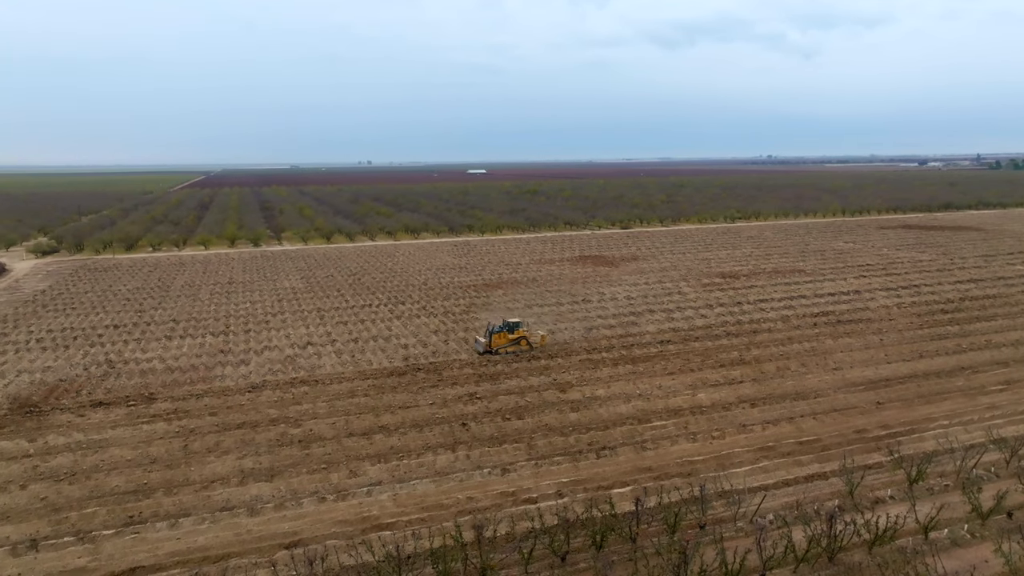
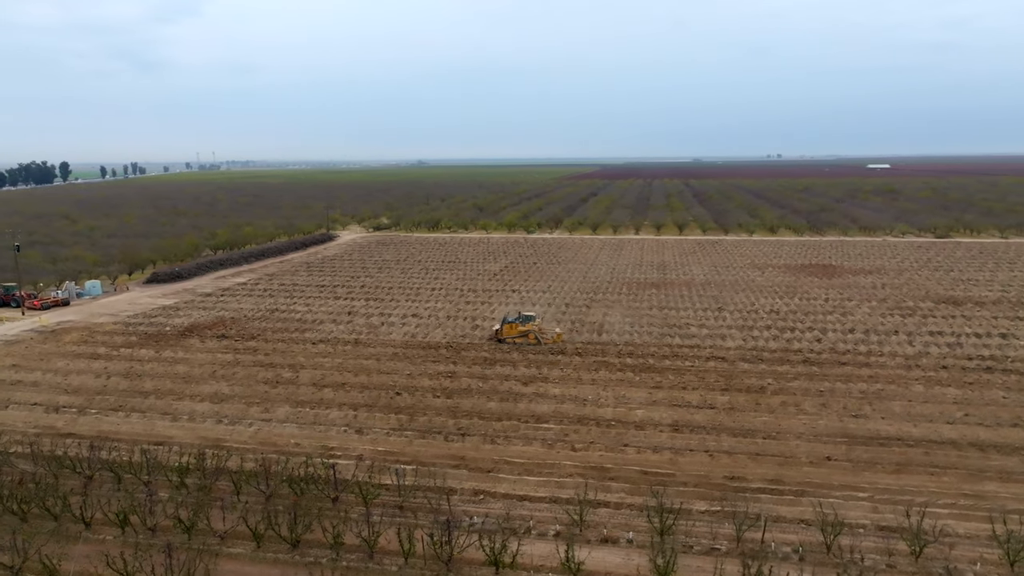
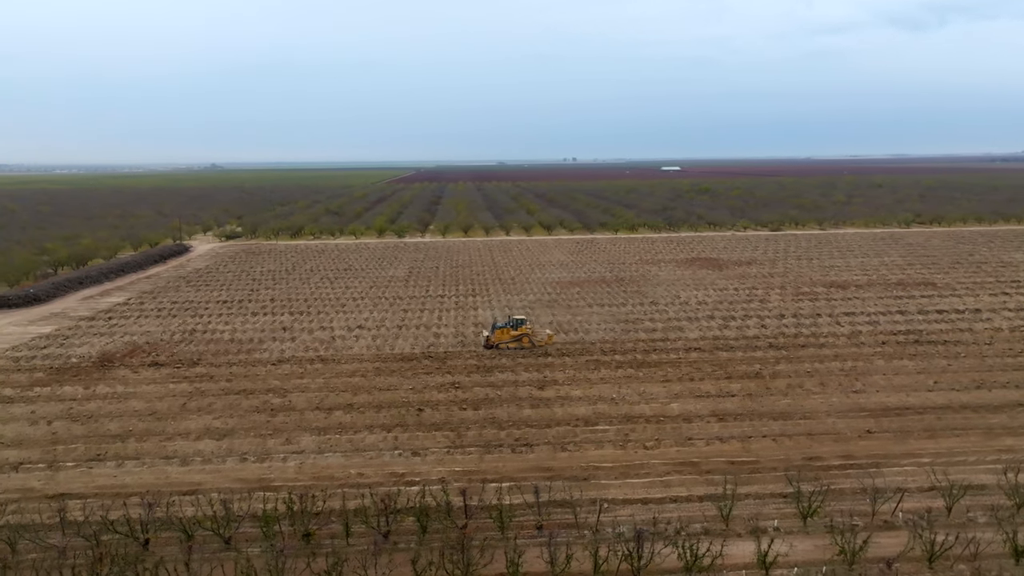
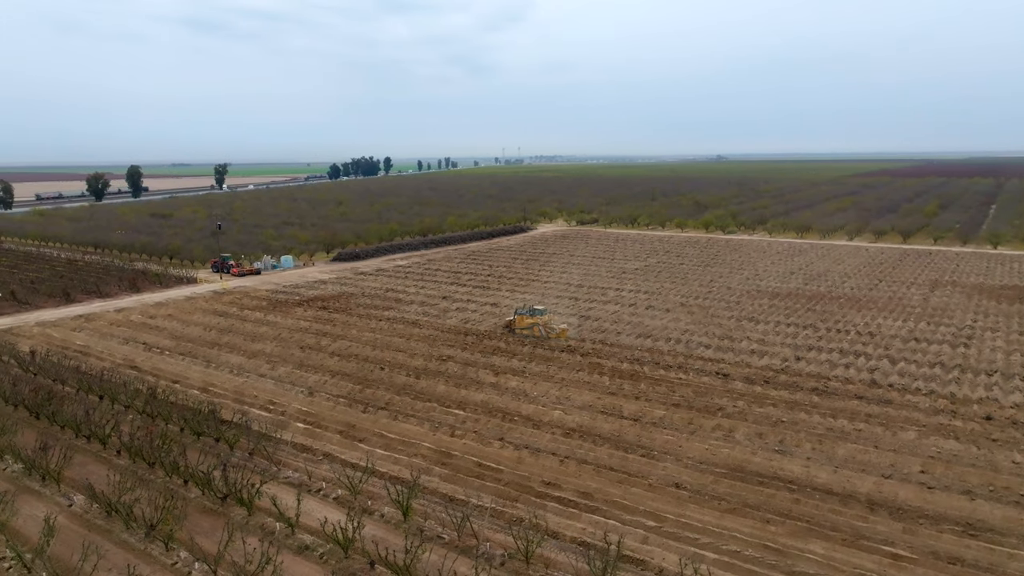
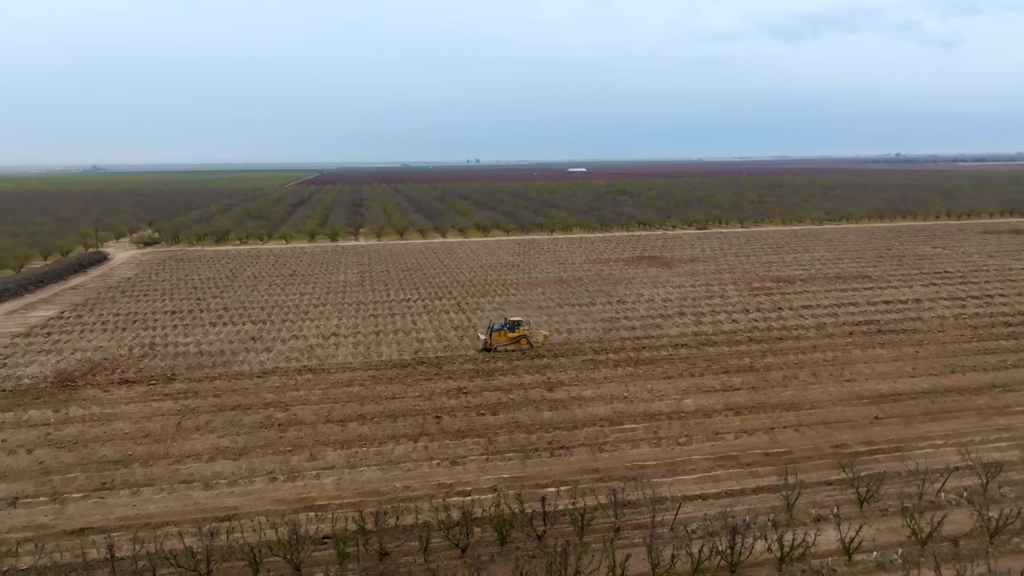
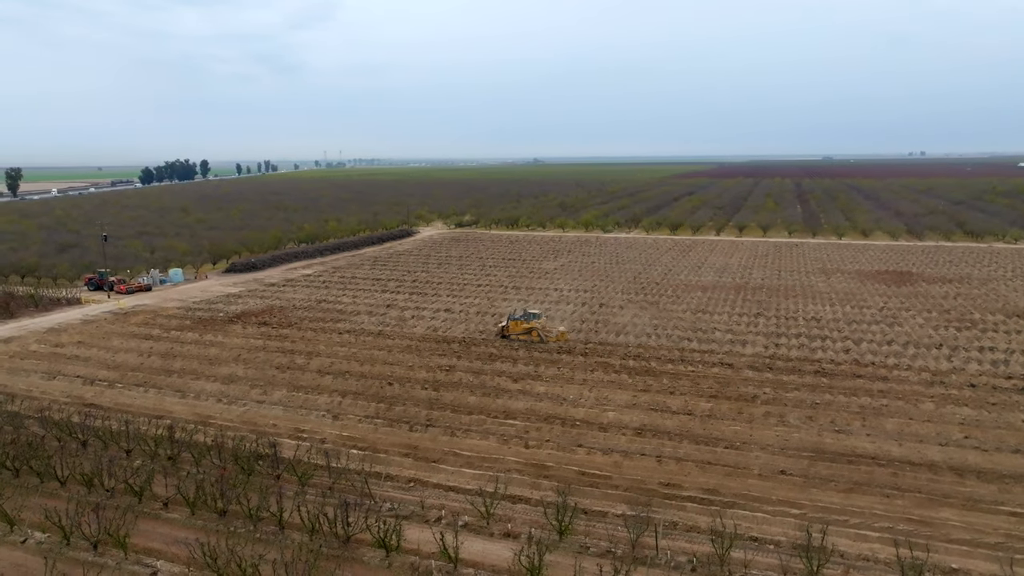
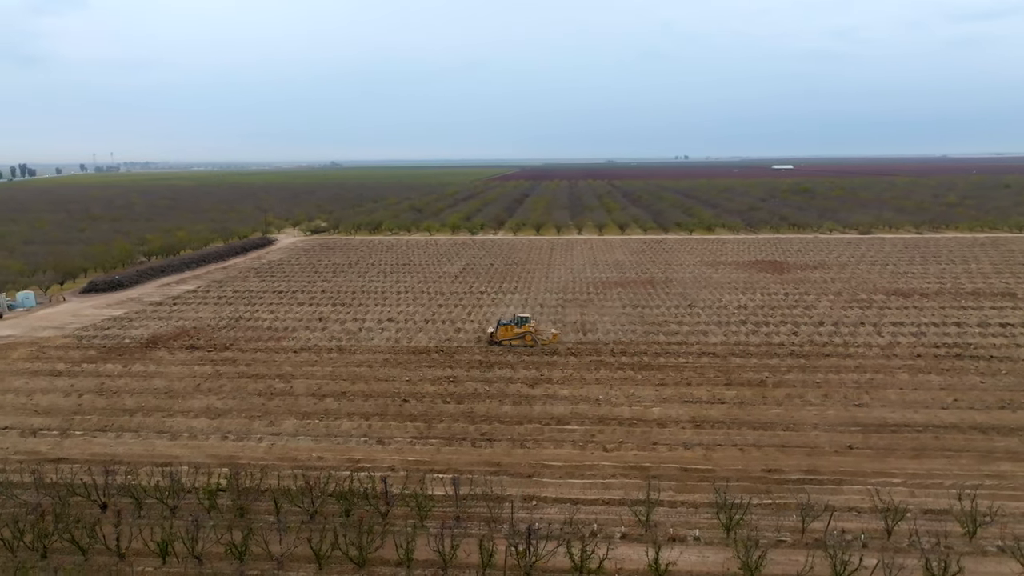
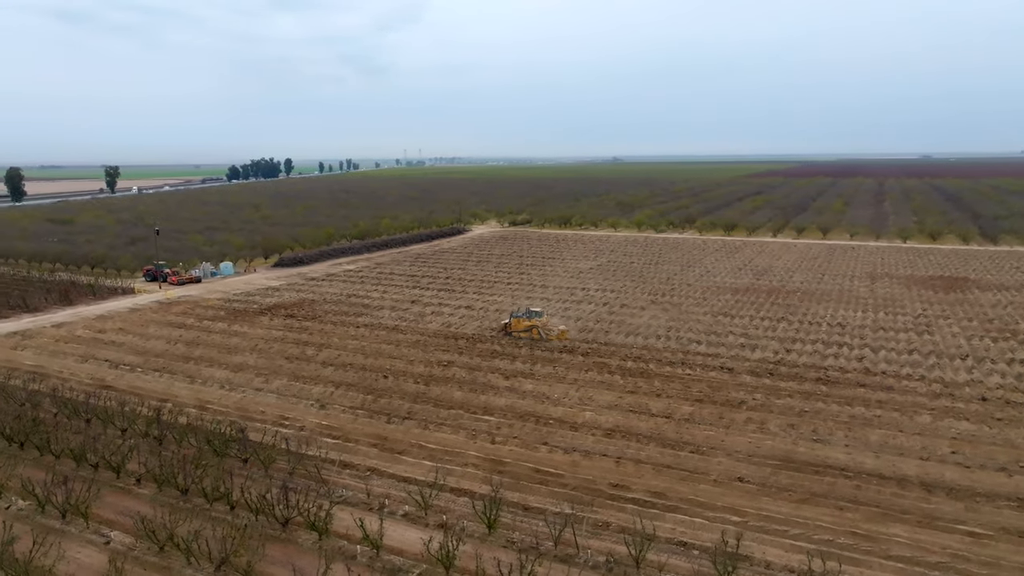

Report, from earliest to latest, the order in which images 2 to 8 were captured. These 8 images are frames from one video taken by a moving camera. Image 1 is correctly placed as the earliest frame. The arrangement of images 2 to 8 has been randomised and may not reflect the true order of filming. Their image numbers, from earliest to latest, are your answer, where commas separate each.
5, 3, 7, 2, 6, 8, 4
